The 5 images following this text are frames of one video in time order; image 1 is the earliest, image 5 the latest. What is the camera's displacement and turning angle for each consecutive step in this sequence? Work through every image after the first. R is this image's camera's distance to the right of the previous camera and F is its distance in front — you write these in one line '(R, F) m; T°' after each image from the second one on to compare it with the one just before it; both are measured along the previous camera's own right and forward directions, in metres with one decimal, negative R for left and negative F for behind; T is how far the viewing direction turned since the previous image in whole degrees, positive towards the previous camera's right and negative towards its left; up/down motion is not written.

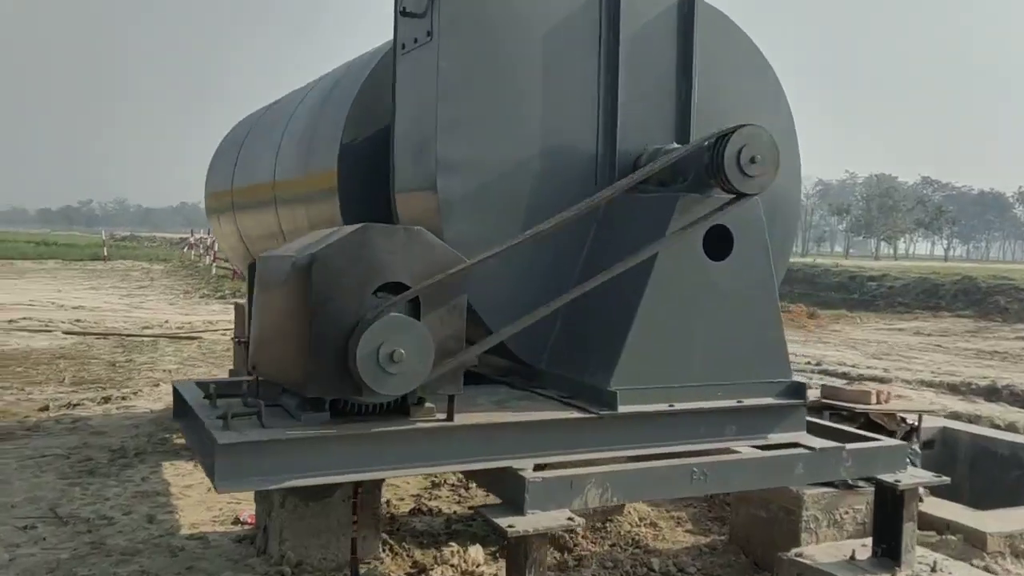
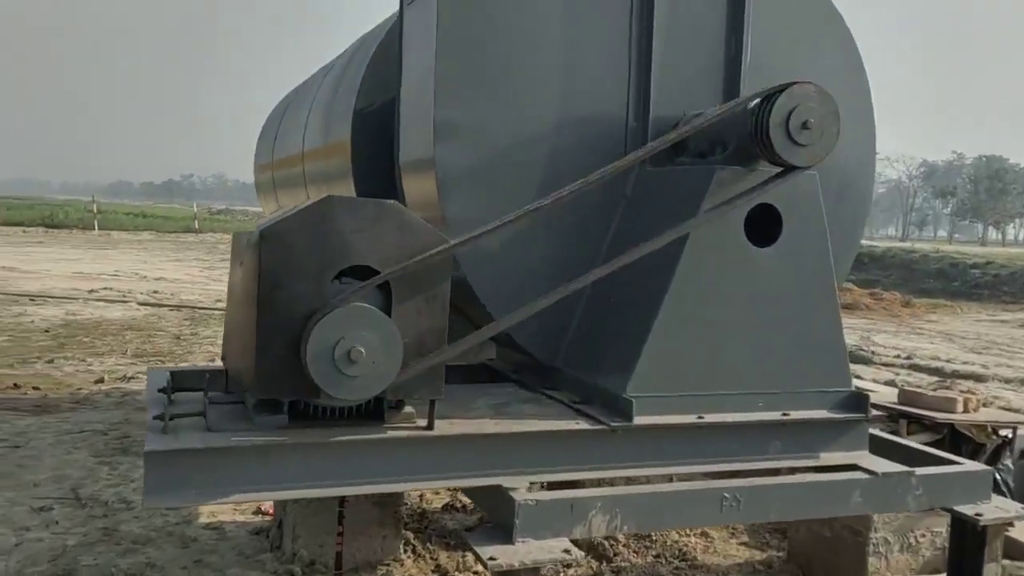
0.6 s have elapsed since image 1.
(+0.2, +0.4) m; -5°
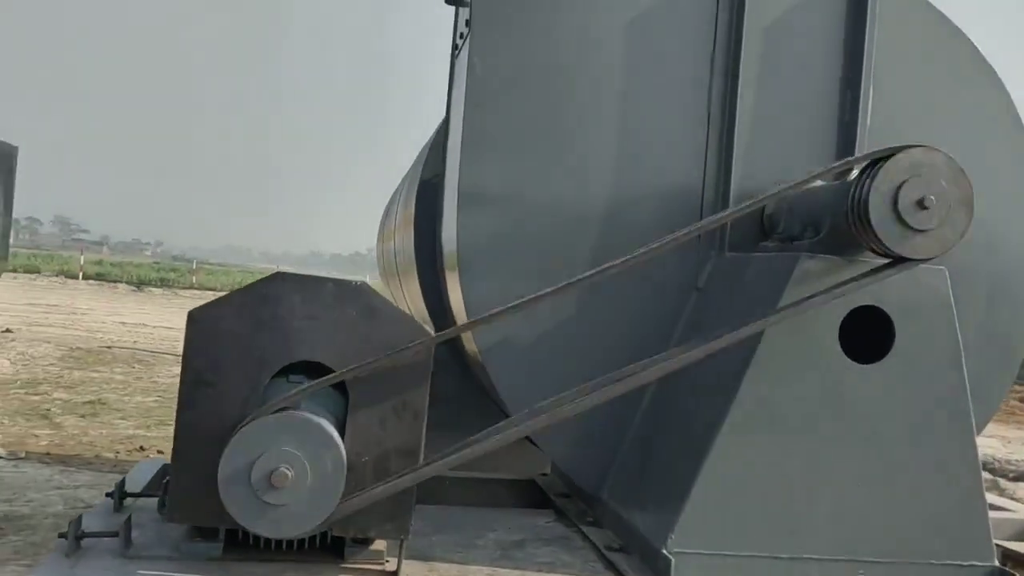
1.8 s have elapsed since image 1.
(+0.3, +0.5) m; -11°
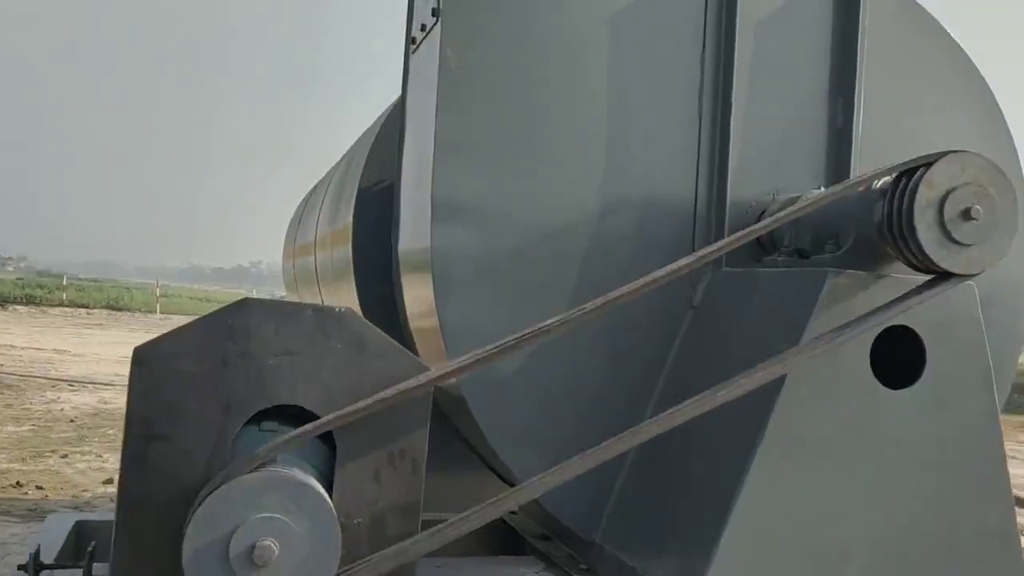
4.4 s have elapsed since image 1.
(-0.2, +0.2) m; +7°
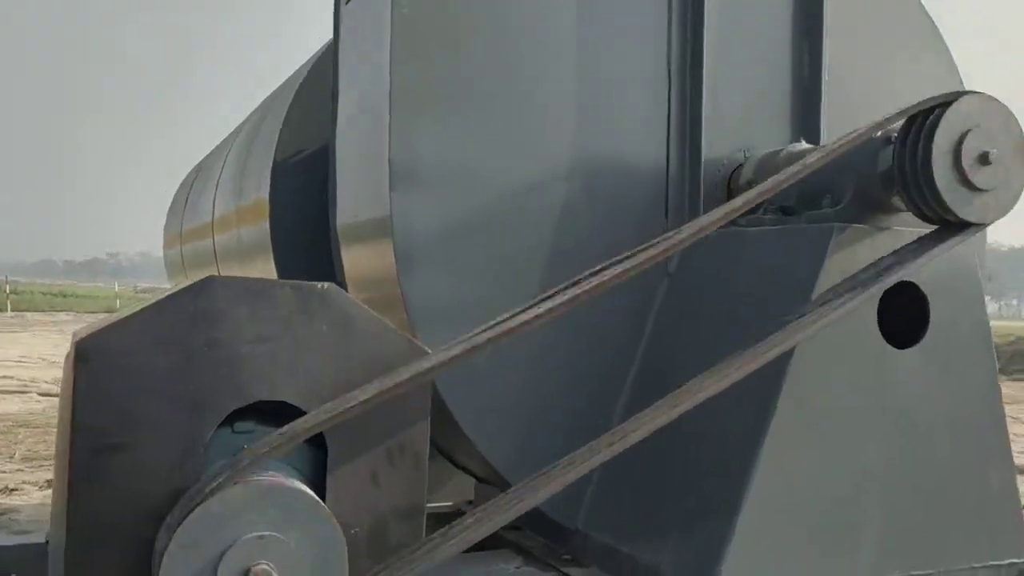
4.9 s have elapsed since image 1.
(-0.2, +0.2) m; +8°
